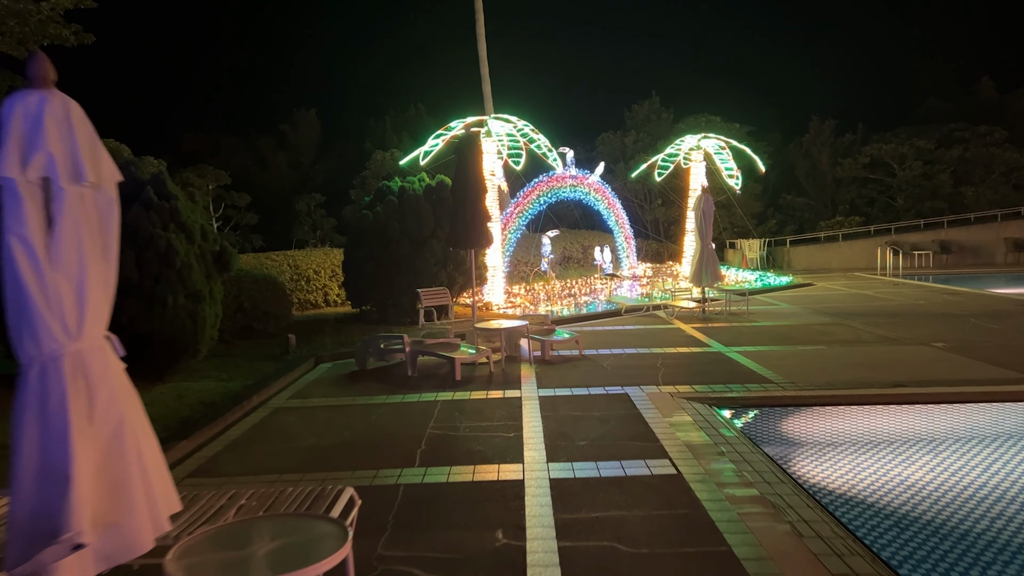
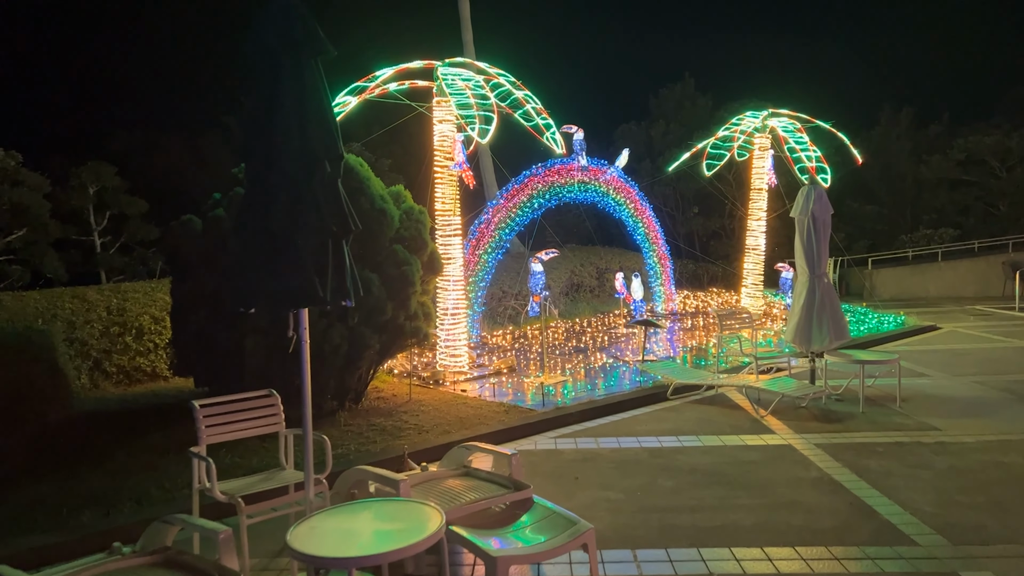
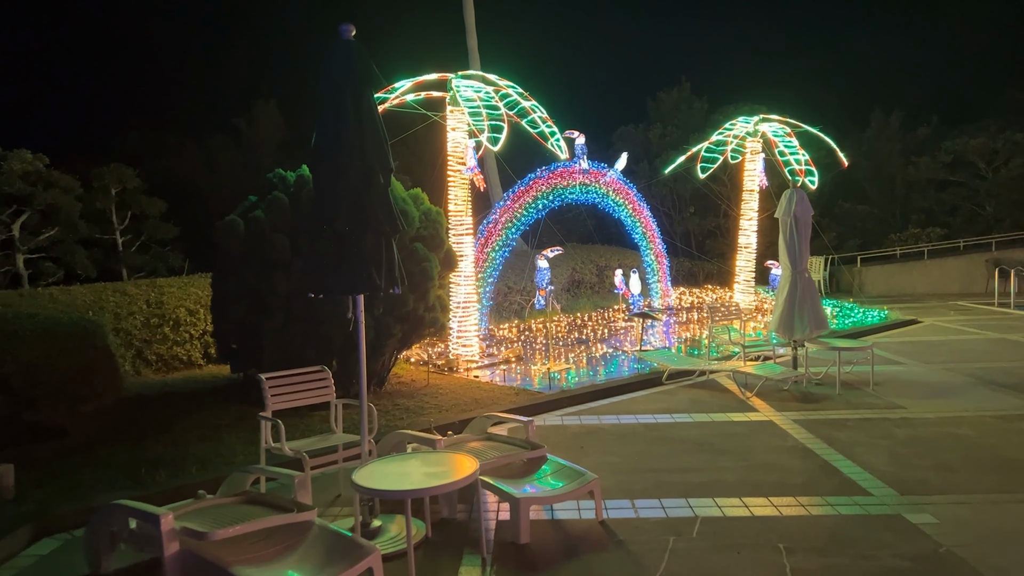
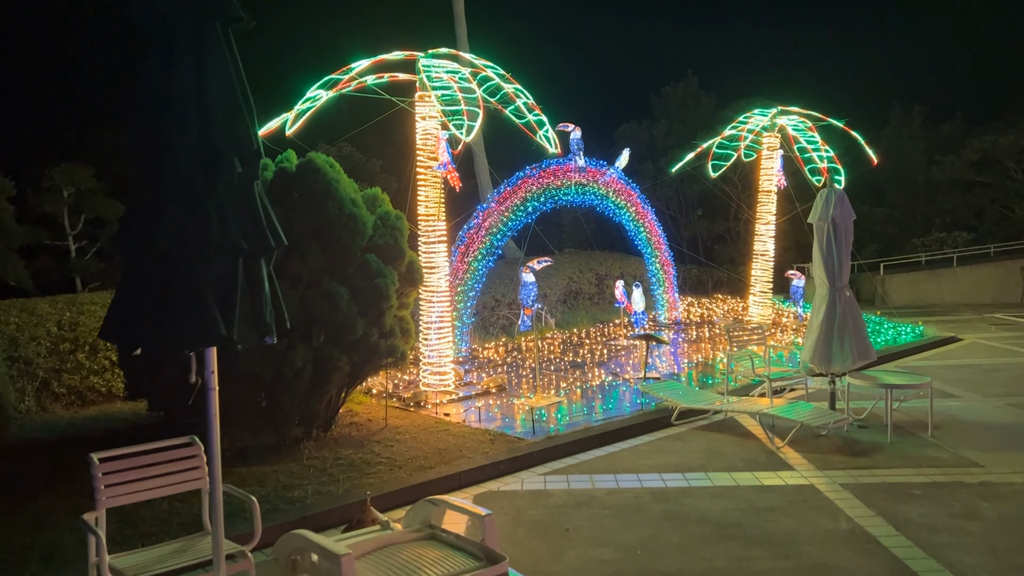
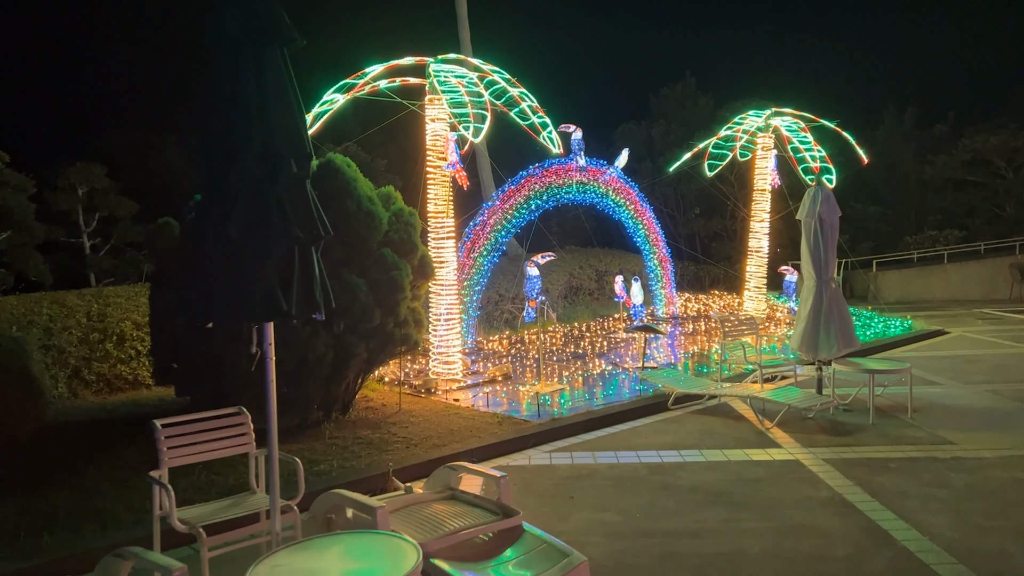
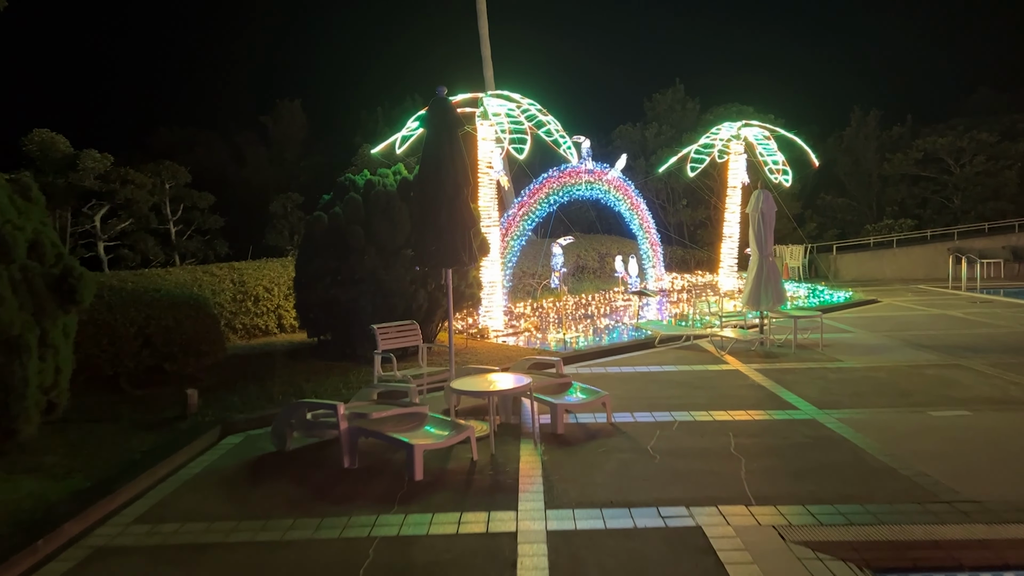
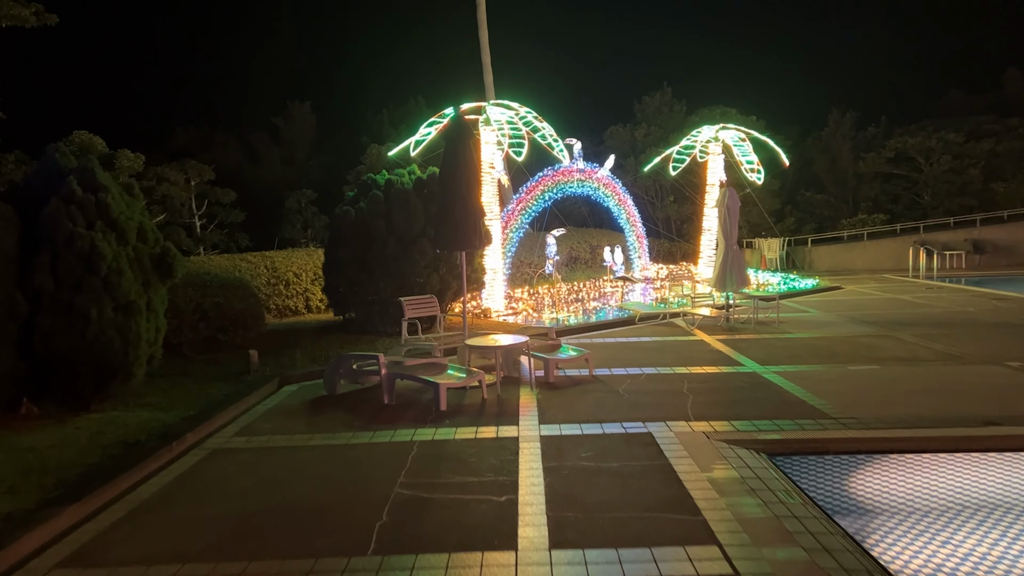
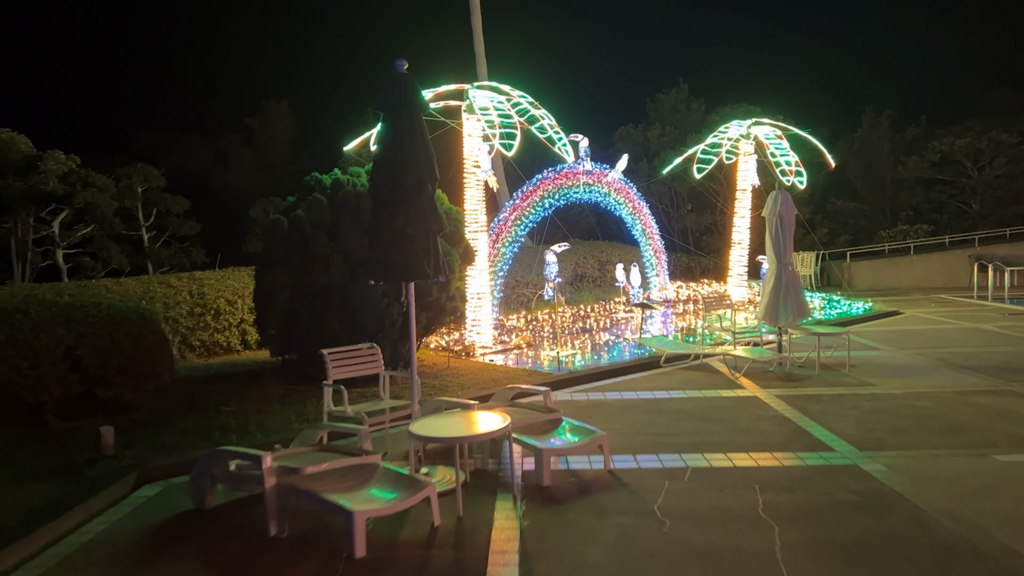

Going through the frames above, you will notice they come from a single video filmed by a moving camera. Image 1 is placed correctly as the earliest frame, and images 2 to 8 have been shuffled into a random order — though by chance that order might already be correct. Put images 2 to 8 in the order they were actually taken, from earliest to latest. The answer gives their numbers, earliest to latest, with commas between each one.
7, 6, 8, 3, 2, 5, 4
